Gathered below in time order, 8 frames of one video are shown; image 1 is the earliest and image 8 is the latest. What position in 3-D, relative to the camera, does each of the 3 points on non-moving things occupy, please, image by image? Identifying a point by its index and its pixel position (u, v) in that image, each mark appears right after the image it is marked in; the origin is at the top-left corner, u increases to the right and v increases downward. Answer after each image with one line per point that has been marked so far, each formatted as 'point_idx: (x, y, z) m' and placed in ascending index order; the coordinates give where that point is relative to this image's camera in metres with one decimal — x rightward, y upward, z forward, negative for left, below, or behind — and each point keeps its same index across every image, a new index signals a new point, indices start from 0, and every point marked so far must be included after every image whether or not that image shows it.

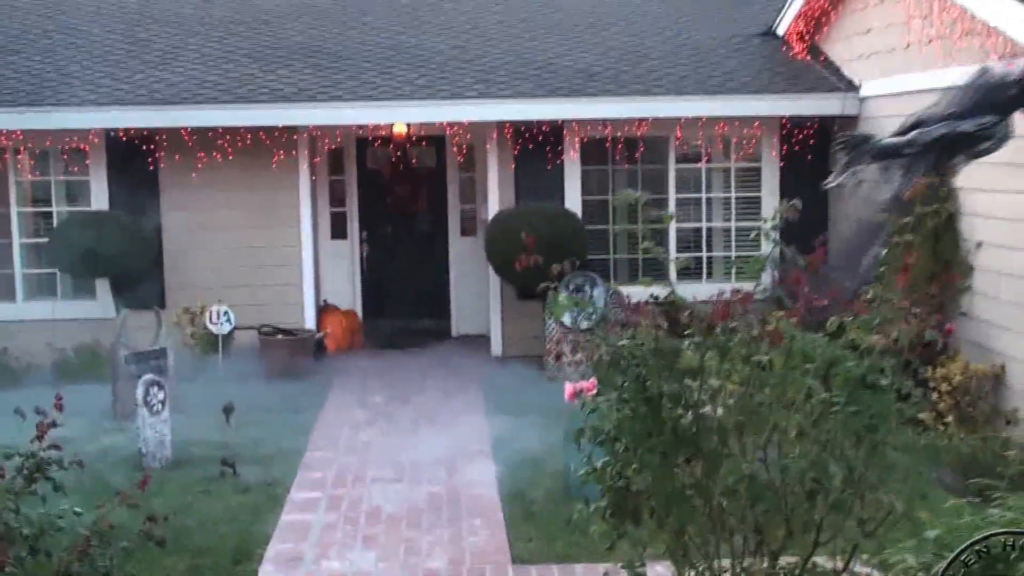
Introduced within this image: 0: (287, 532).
0: (-0.9, -0.9, +5.7) m
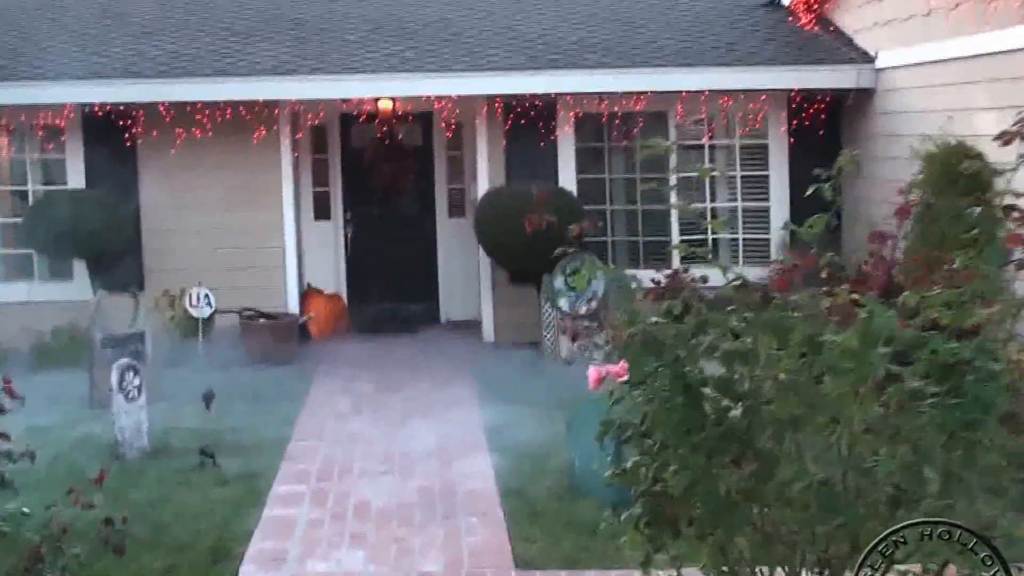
0: (-0.9, -0.9, +5.3) m
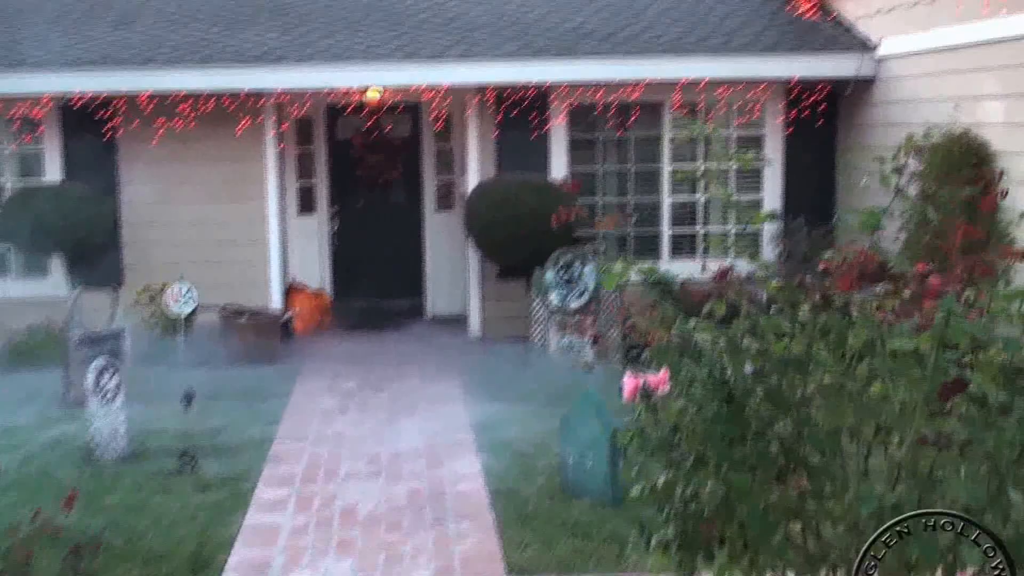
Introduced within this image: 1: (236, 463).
0: (-0.9, -0.9, +5.1) m
1: (-1.1, -0.7, +6.1) m
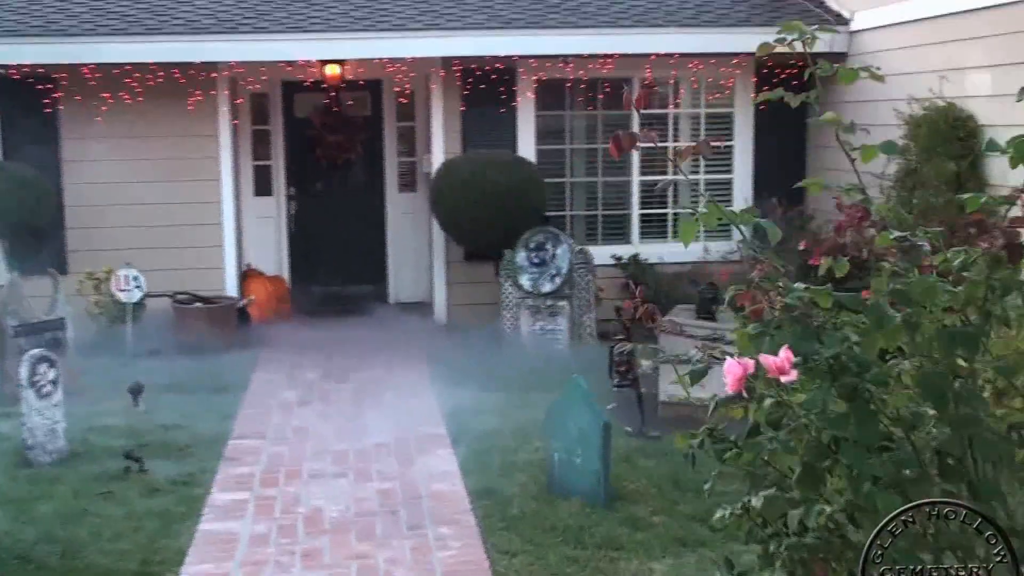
0: (-0.9, -0.8, +4.6) m
1: (-1.2, -0.7, +5.5) m
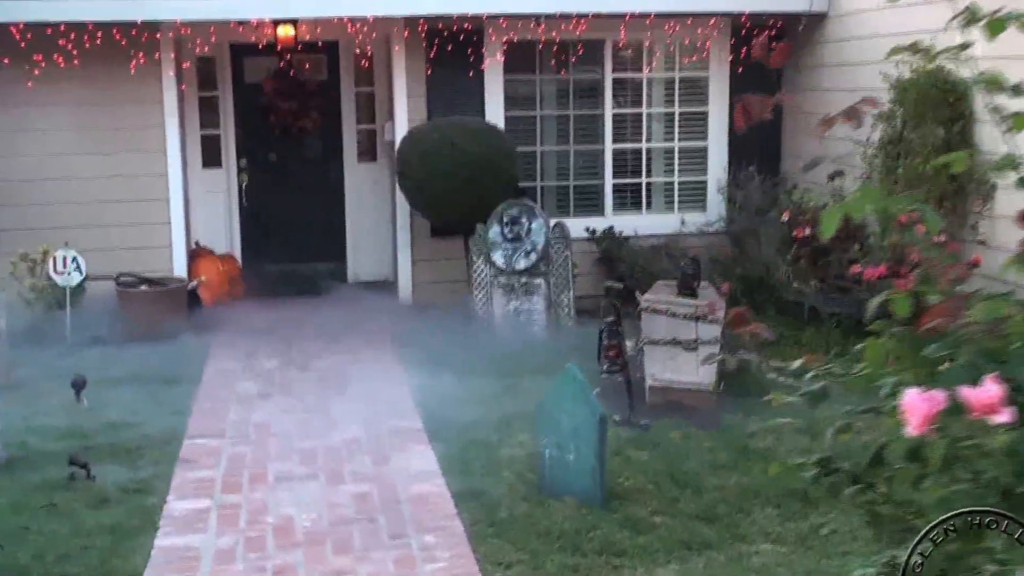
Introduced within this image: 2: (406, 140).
0: (-1.0, -0.8, +4.1) m
1: (-1.3, -0.6, +5.0) m
2: (-0.6, +0.8, +7.9) m
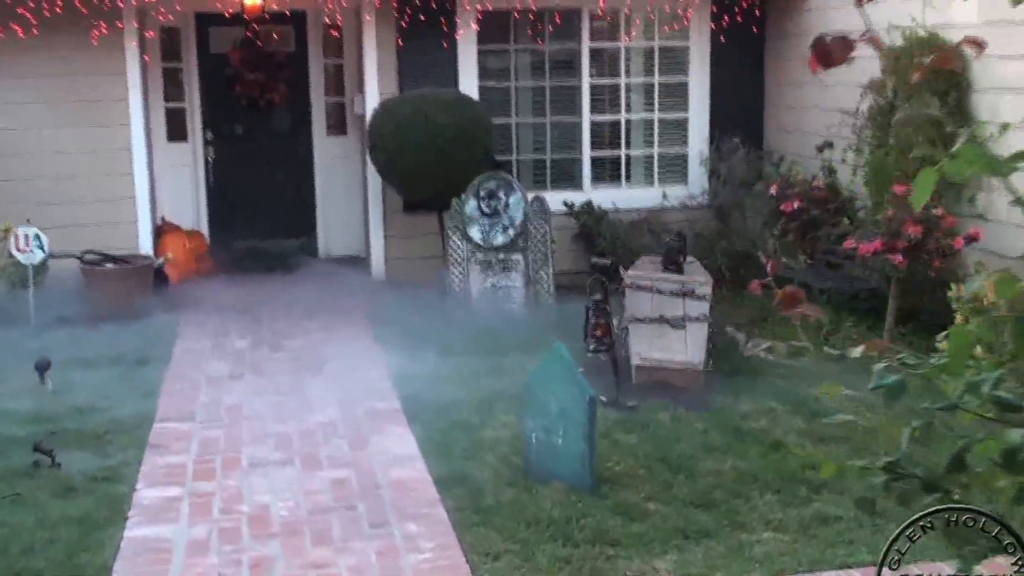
0: (-1.0, -0.7, +3.9) m
1: (-1.3, -0.5, +4.8) m
2: (-0.7, +0.9, +7.7) m
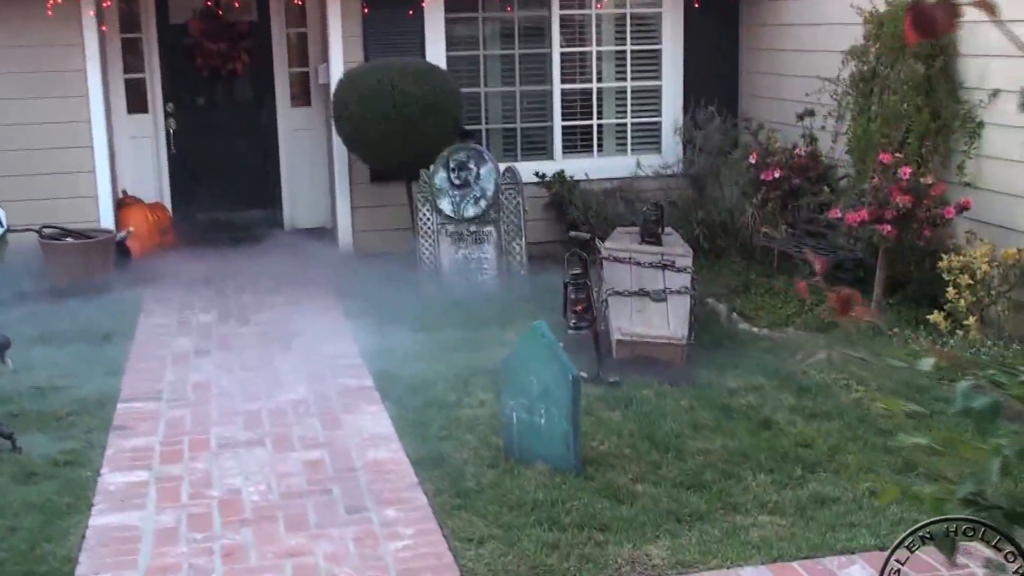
0: (-1.0, -0.6, +3.7) m
1: (-1.4, -0.5, +4.6) m
2: (-0.8, +1.0, +7.5) m
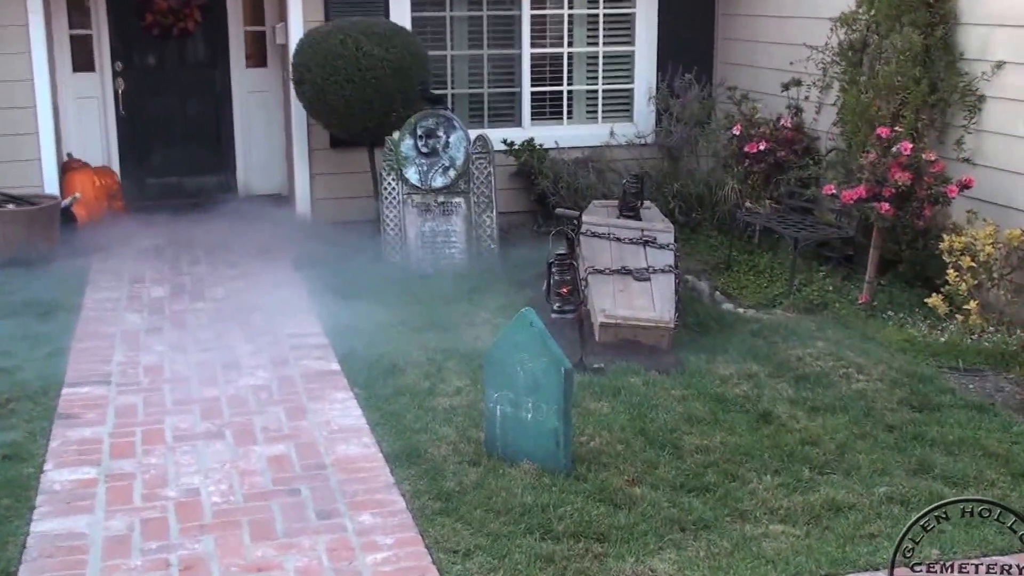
0: (-1.0, -0.6, +3.3) m
1: (-1.4, -0.4, +4.2) m
2: (-1.0, +1.2, +7.0) m
